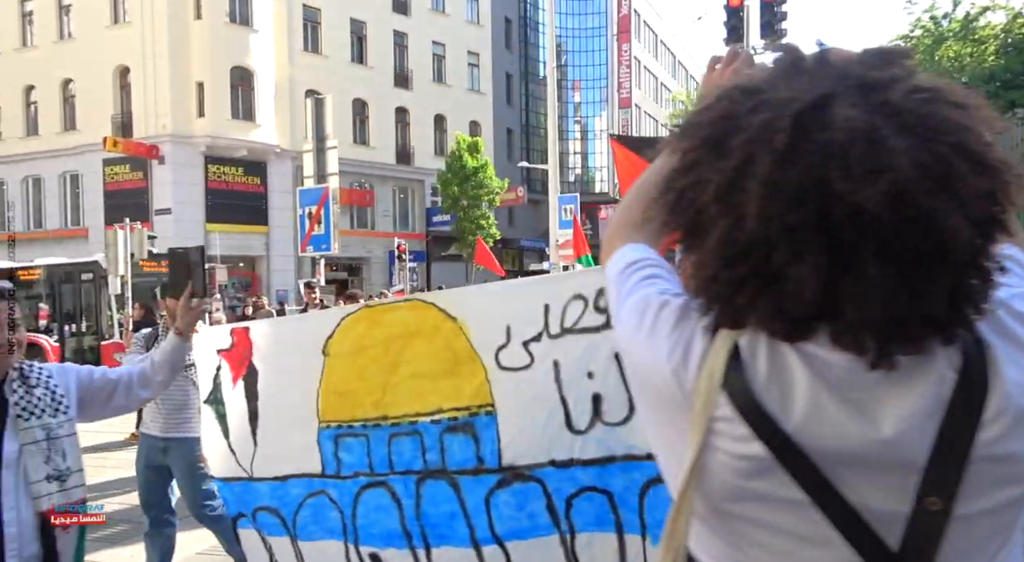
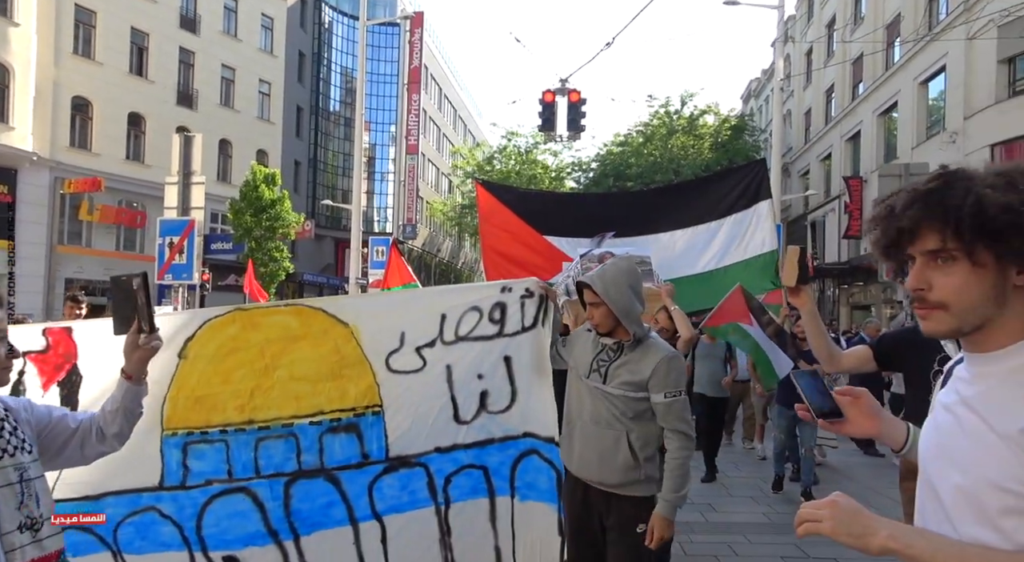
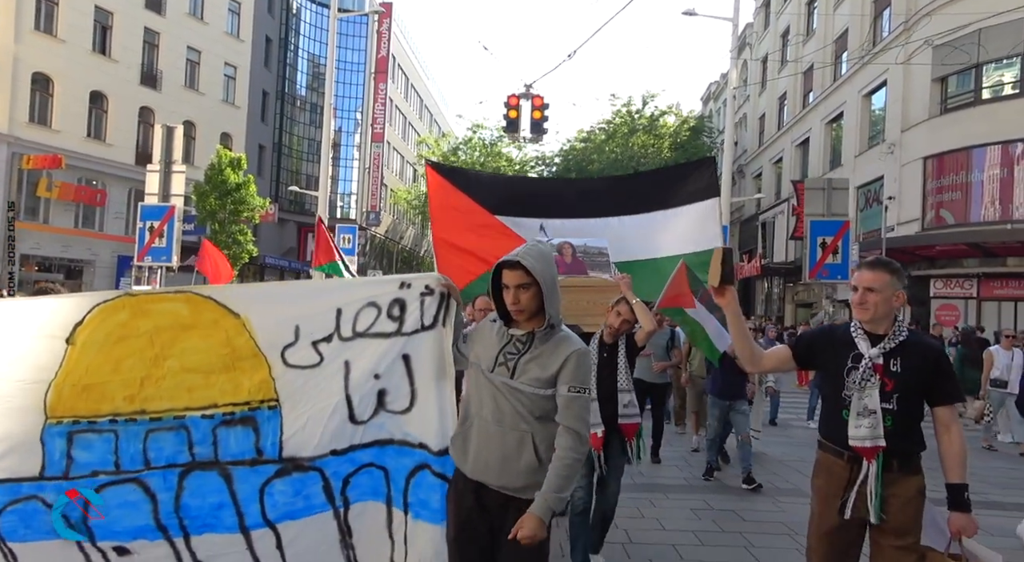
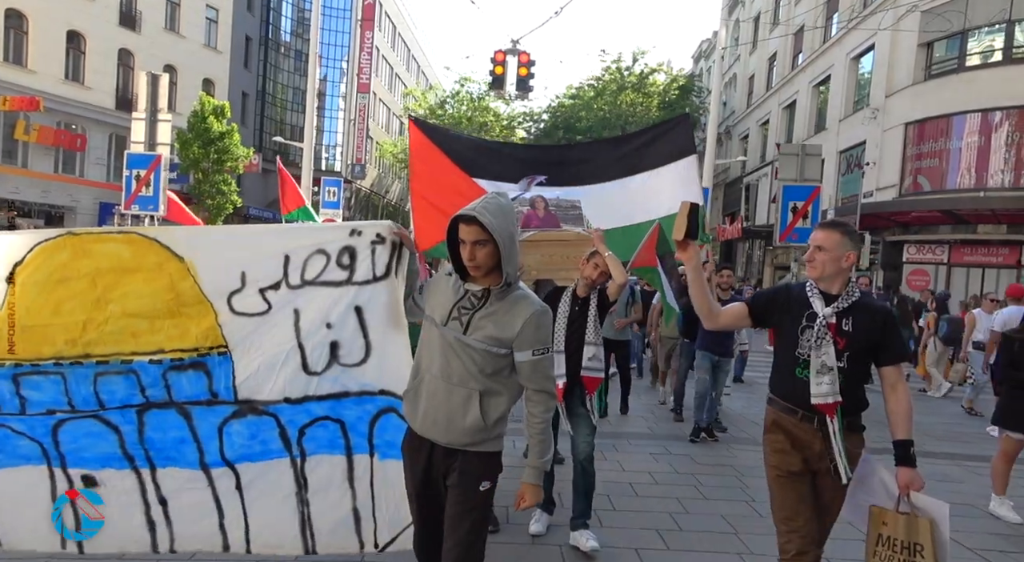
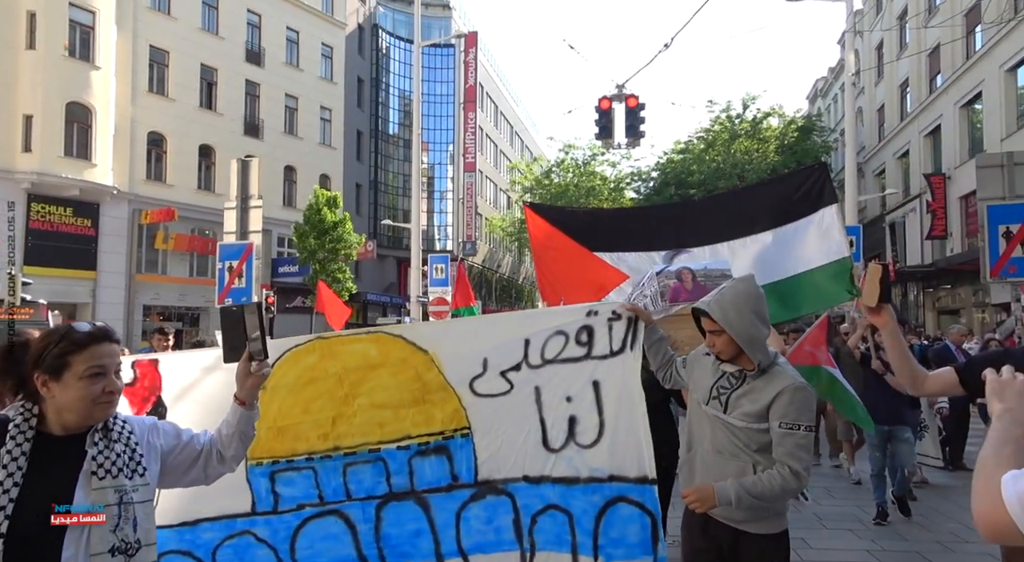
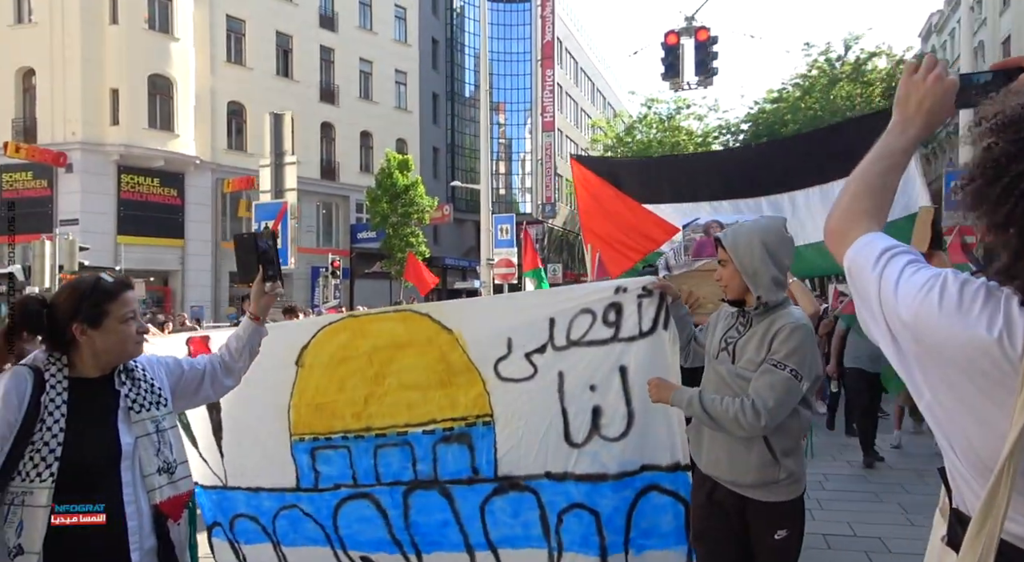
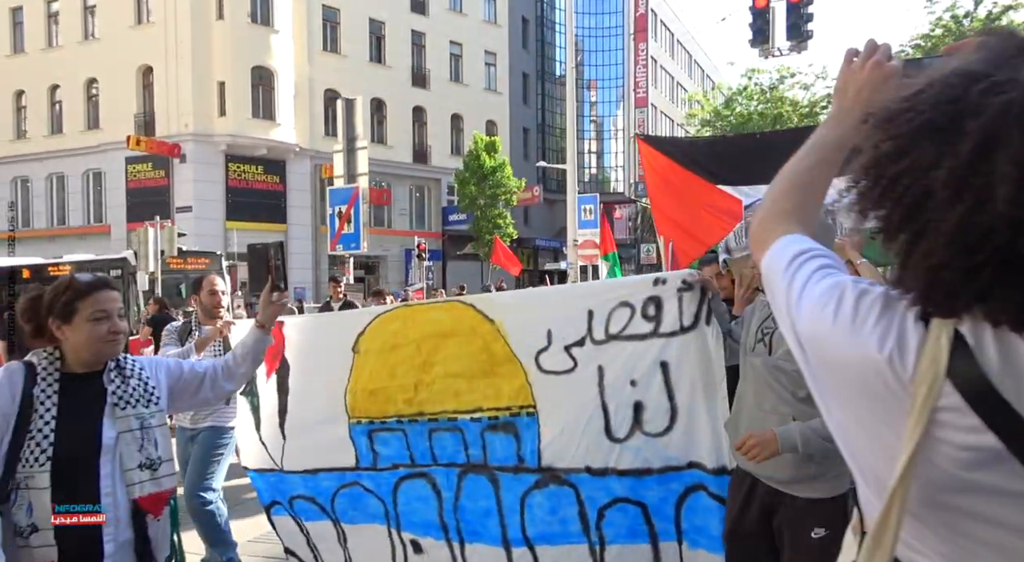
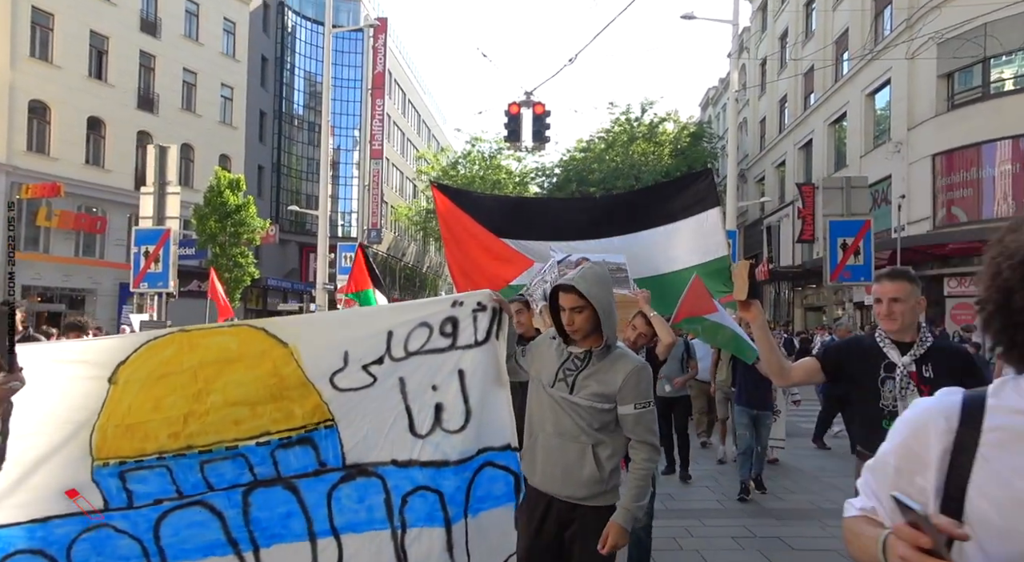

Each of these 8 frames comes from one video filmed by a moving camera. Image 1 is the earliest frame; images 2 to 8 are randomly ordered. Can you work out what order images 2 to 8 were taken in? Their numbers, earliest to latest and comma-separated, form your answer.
7, 6, 5, 2, 8, 3, 4
